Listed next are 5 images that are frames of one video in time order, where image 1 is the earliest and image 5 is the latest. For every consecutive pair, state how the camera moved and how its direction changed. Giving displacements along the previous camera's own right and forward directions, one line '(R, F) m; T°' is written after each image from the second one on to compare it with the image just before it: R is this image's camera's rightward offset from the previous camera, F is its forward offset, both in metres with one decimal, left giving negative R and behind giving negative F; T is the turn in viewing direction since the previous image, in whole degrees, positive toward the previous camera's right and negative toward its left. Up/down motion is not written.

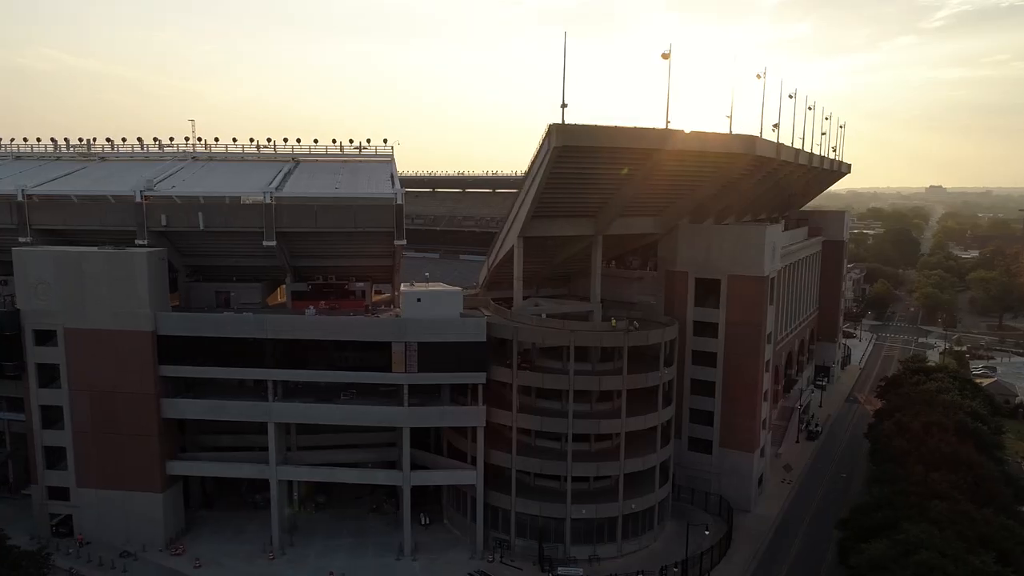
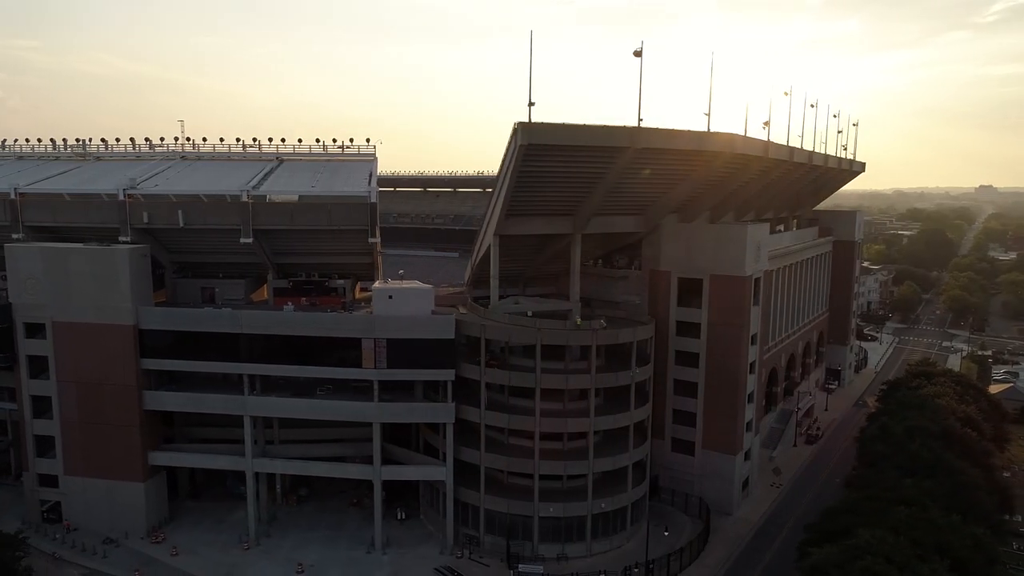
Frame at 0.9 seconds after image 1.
(+3.4, 0.0) m; -3°
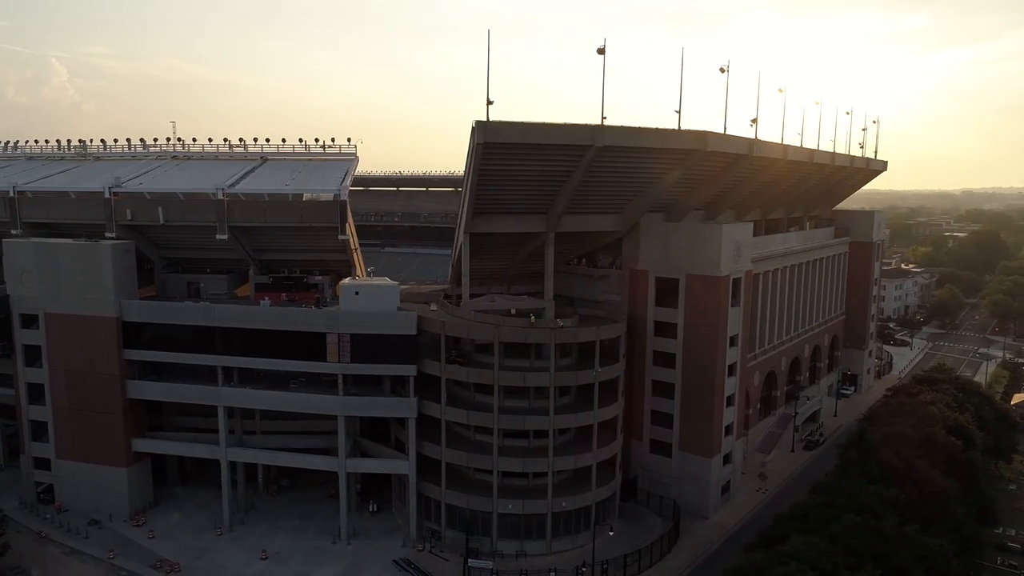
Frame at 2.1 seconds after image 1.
(+4.5, -0.1) m; -4°
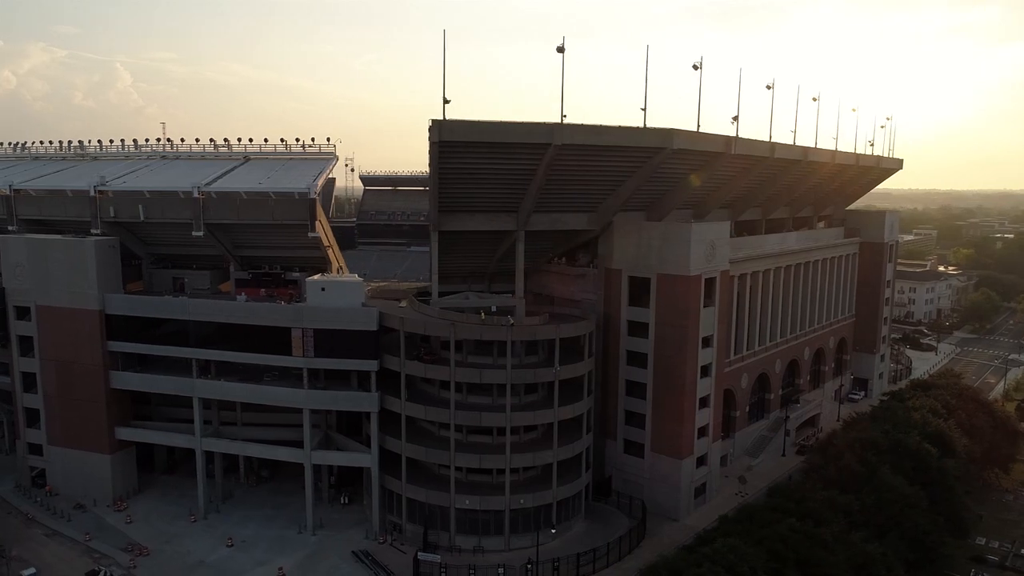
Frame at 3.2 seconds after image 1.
(+4.4, -0.1) m; -3°
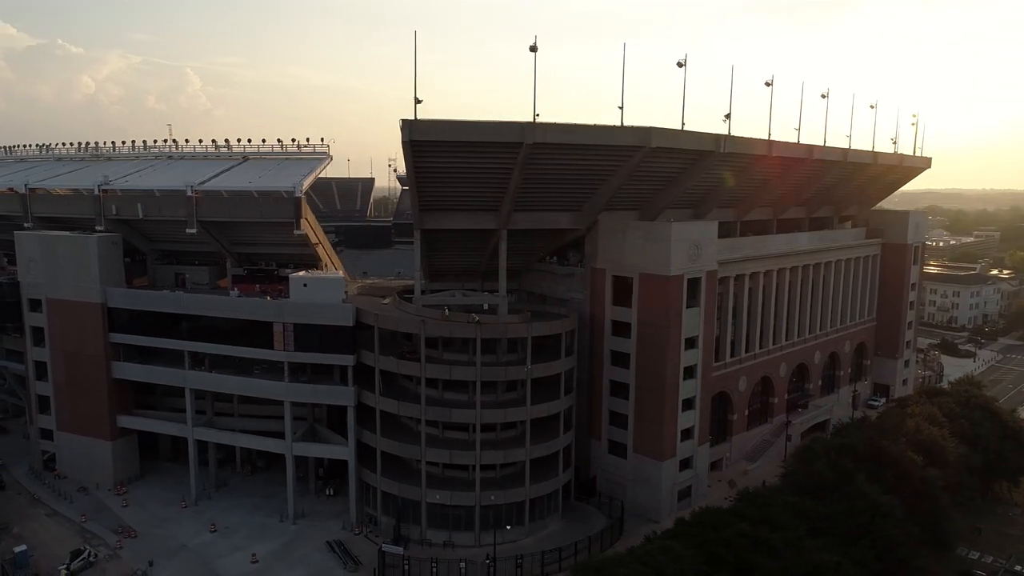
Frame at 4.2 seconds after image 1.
(+4.1, -0.1) m; -4°
